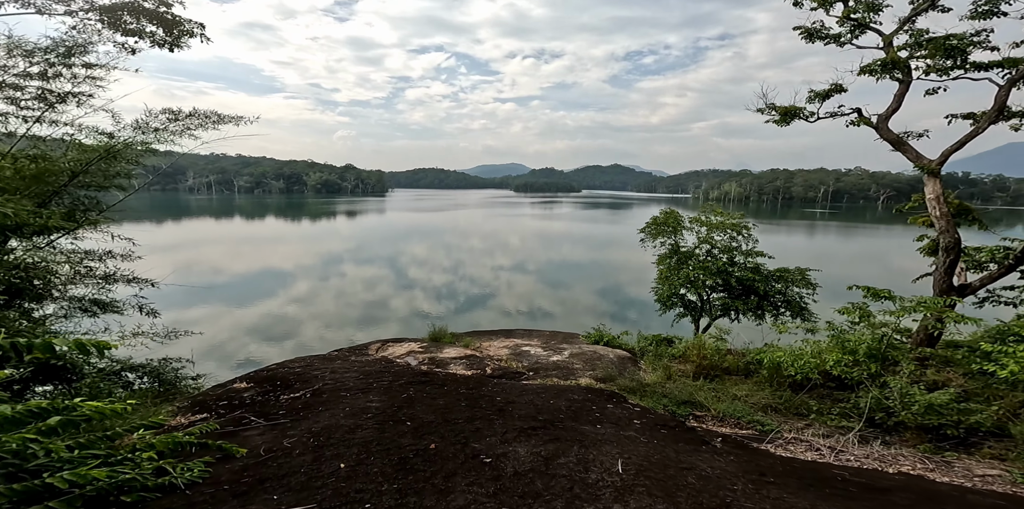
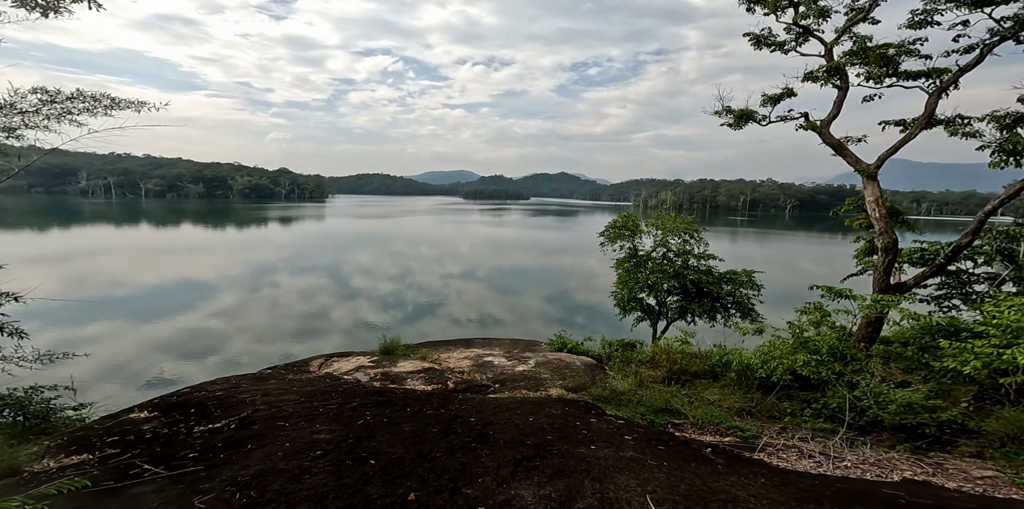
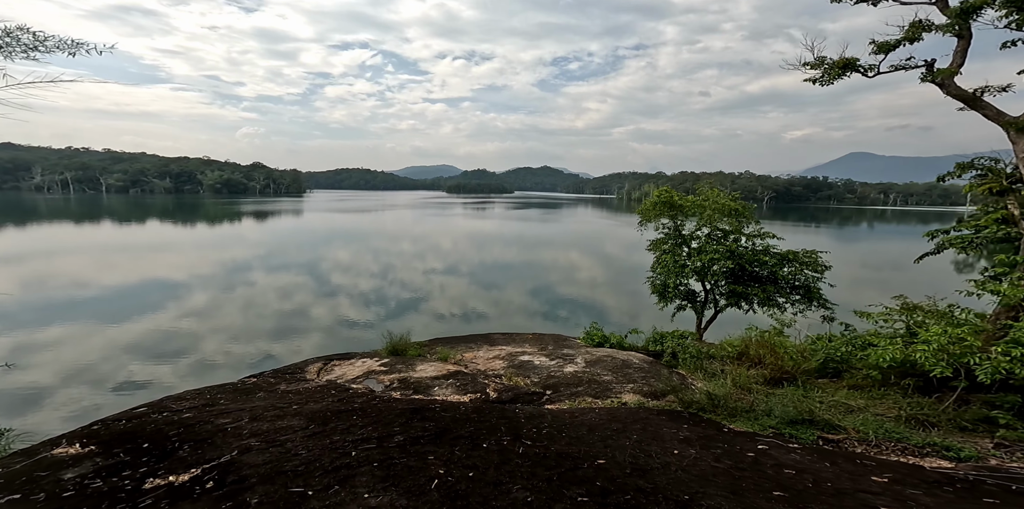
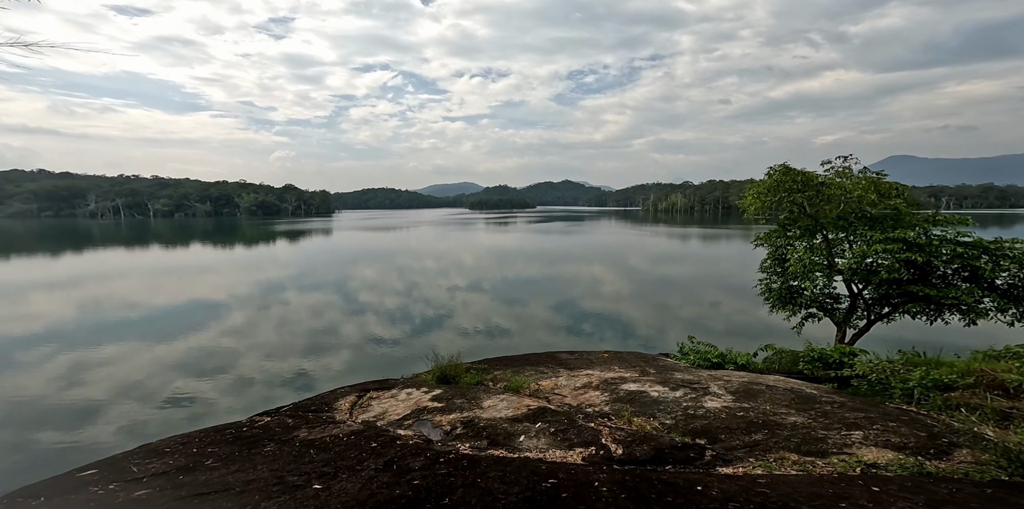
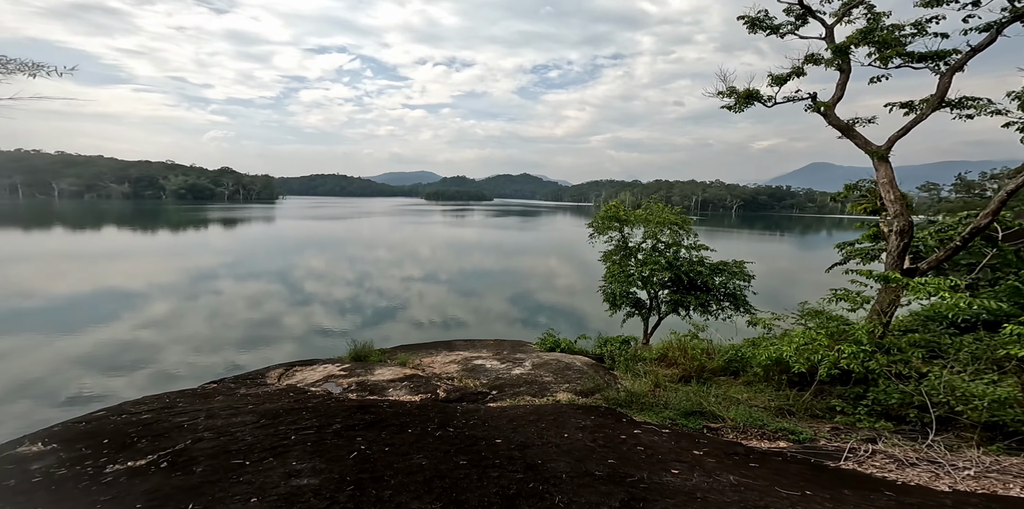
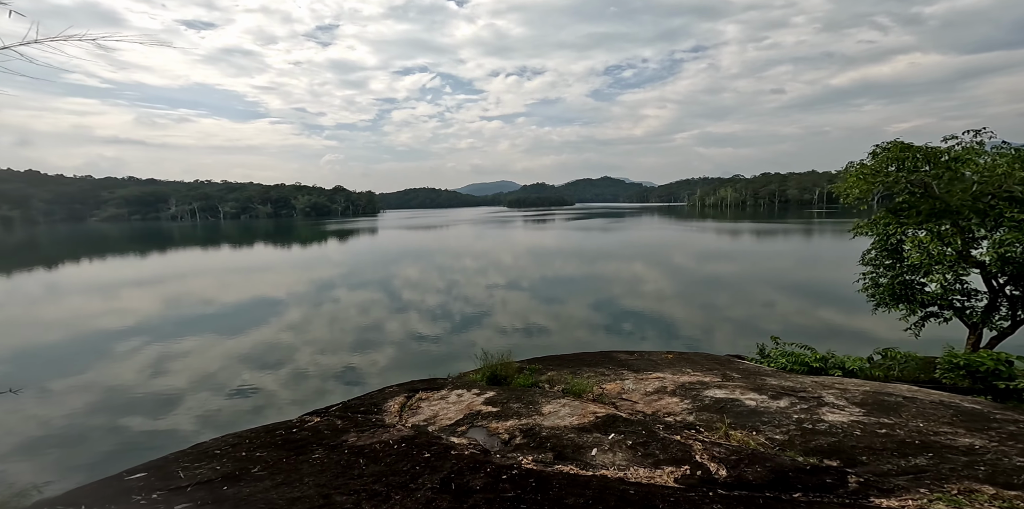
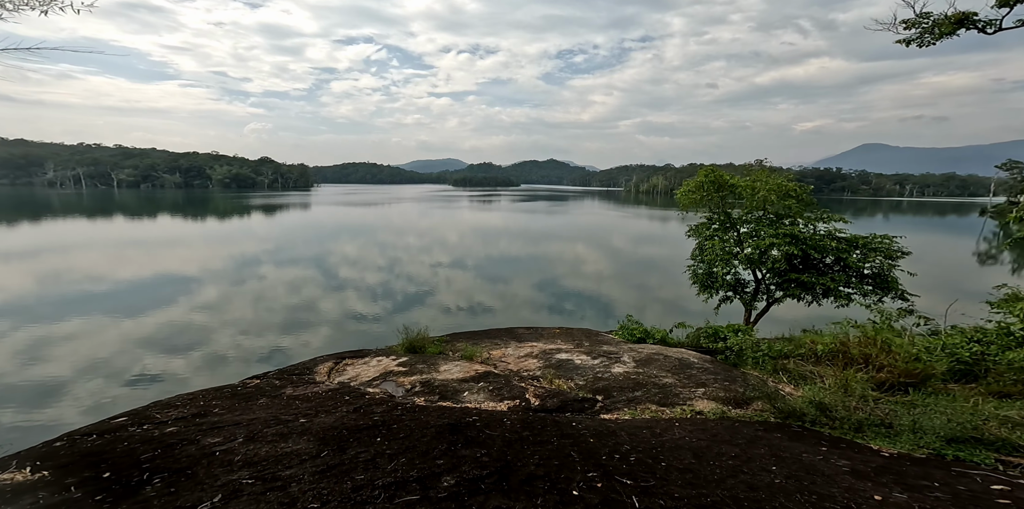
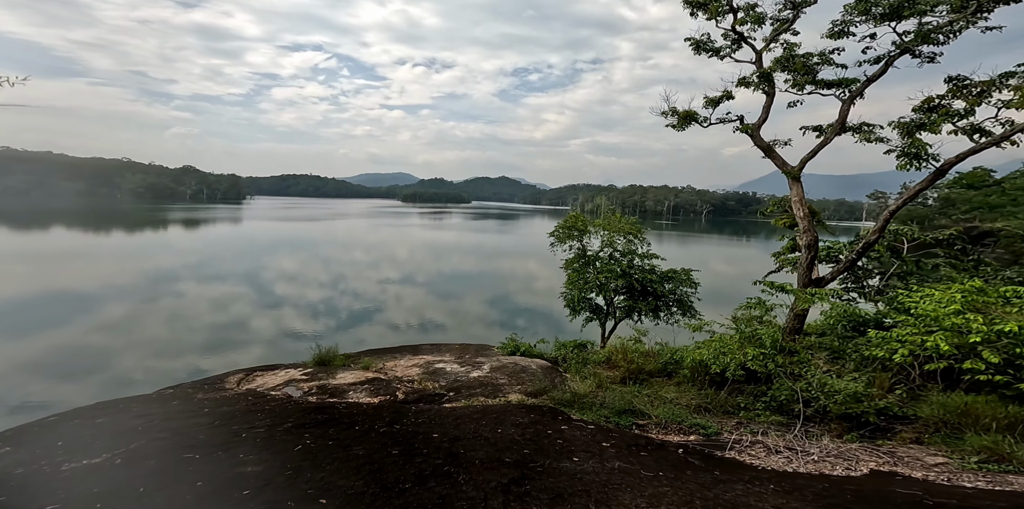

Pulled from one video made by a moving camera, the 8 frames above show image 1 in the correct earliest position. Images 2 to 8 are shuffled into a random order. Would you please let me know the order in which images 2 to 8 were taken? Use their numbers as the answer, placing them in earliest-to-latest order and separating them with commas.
2, 8, 5, 3, 7, 4, 6
